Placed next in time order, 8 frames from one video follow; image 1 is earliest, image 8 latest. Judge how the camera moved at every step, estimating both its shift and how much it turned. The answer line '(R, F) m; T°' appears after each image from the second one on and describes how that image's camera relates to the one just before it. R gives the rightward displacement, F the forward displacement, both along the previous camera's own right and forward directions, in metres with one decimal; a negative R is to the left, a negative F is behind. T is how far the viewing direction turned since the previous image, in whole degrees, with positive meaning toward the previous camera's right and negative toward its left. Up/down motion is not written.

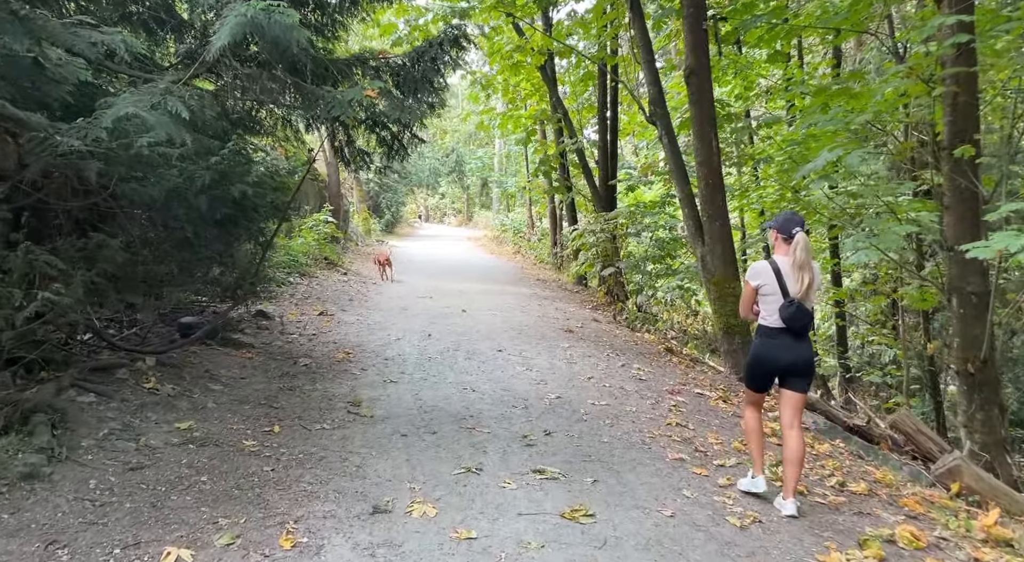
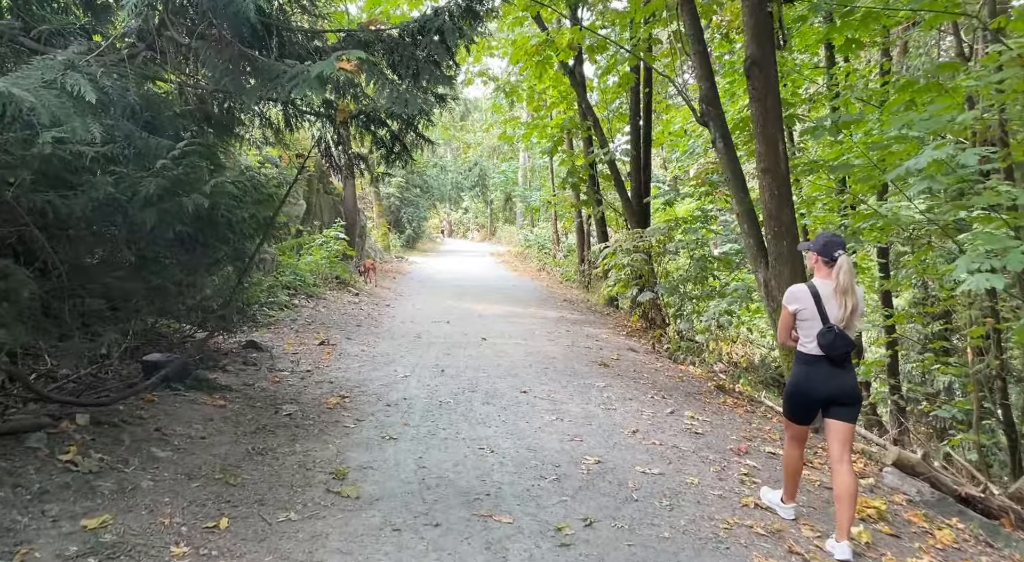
(0.0, +1.4) m; -2°
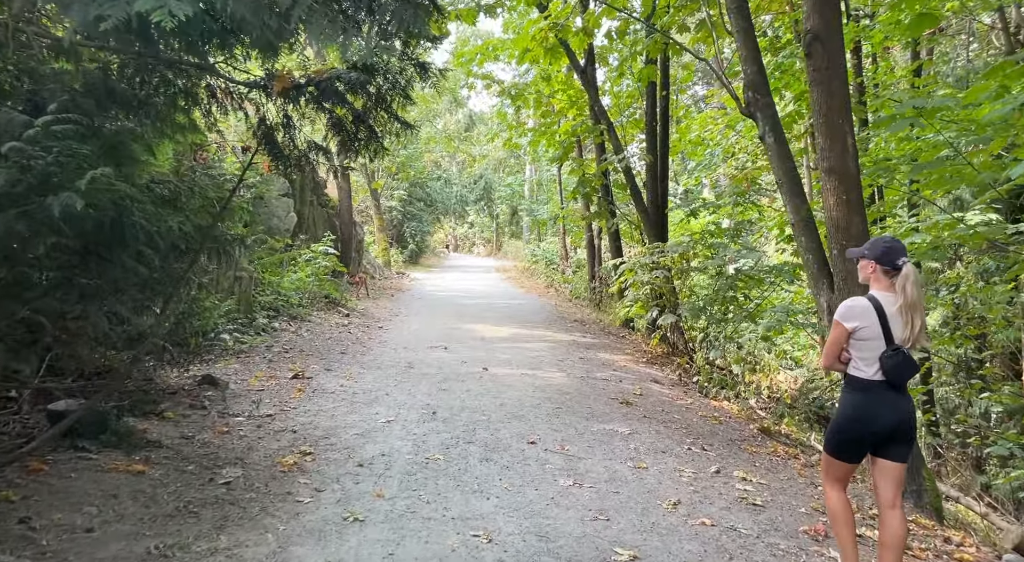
(0.0, +1.5) m; 0°
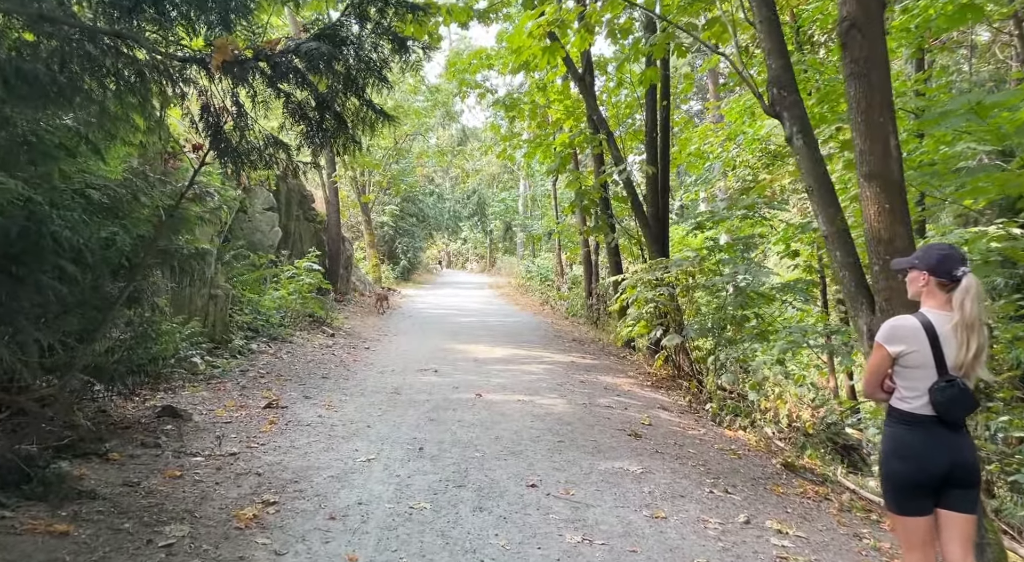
(0.0, +0.8) m; 0°
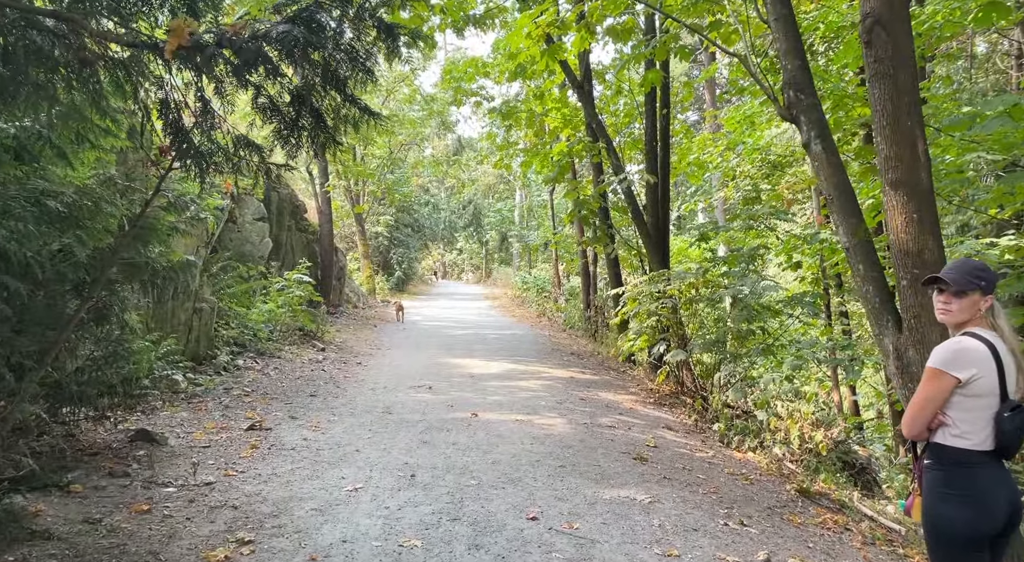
(0.0, +0.4) m; 0°
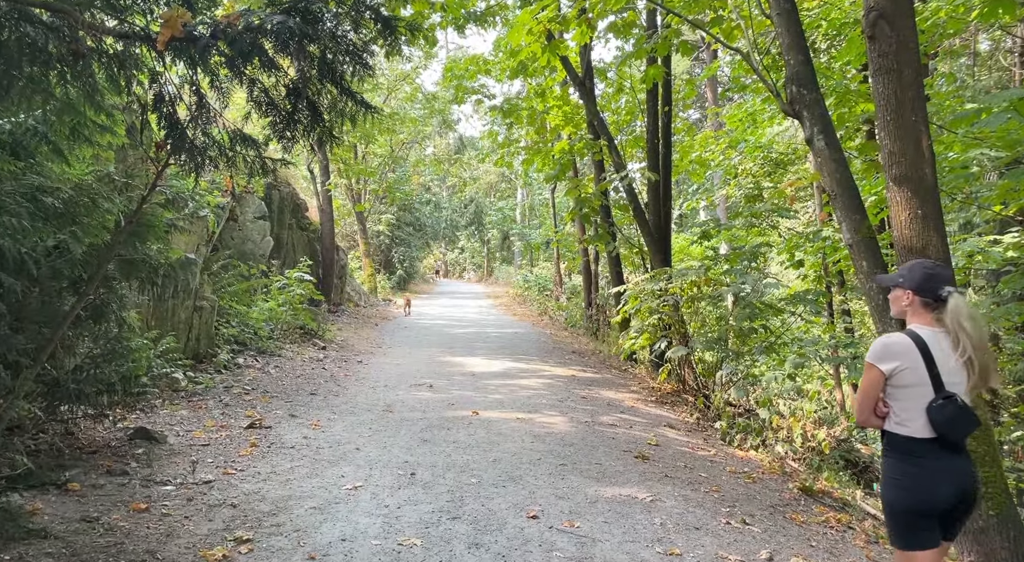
(0.0, 0.0) m; 0°
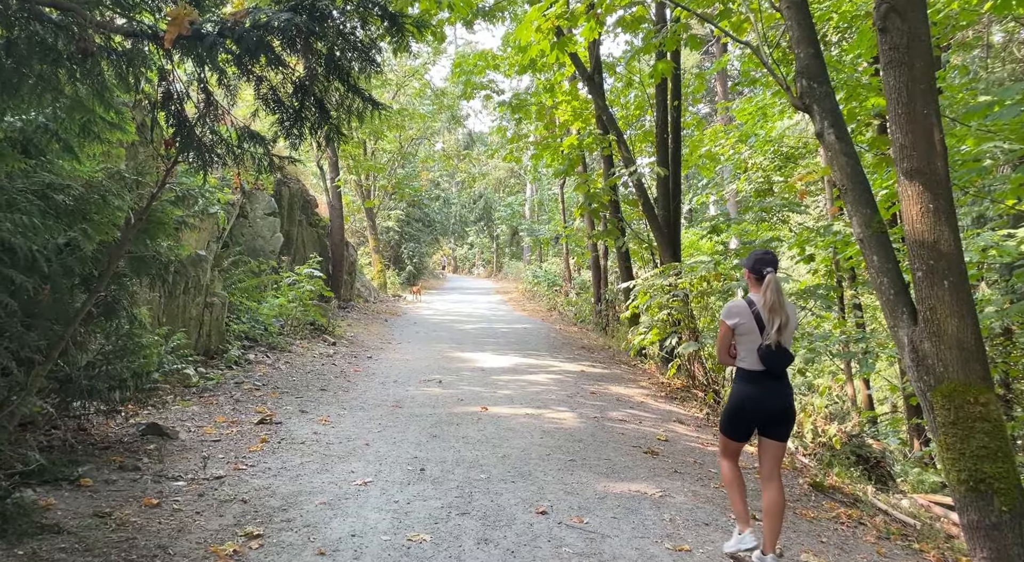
(0.0, 0.0) m; -1°
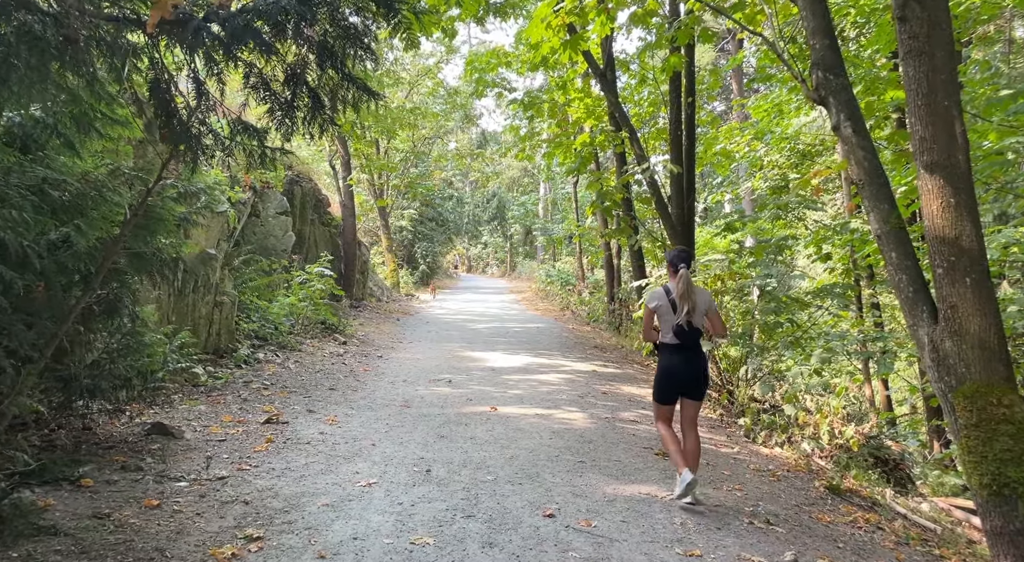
(+0.1, +0.1) m; -1°
